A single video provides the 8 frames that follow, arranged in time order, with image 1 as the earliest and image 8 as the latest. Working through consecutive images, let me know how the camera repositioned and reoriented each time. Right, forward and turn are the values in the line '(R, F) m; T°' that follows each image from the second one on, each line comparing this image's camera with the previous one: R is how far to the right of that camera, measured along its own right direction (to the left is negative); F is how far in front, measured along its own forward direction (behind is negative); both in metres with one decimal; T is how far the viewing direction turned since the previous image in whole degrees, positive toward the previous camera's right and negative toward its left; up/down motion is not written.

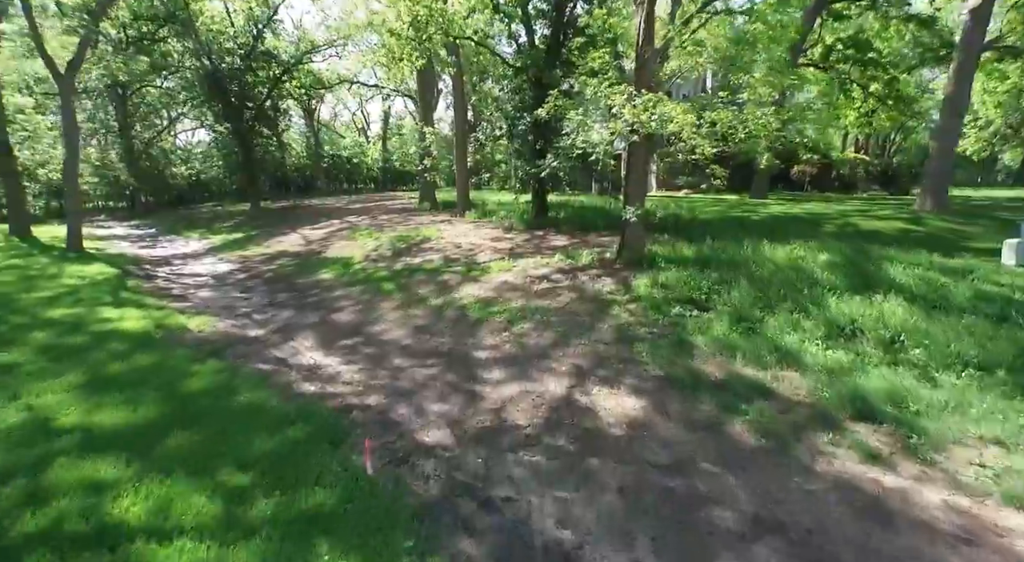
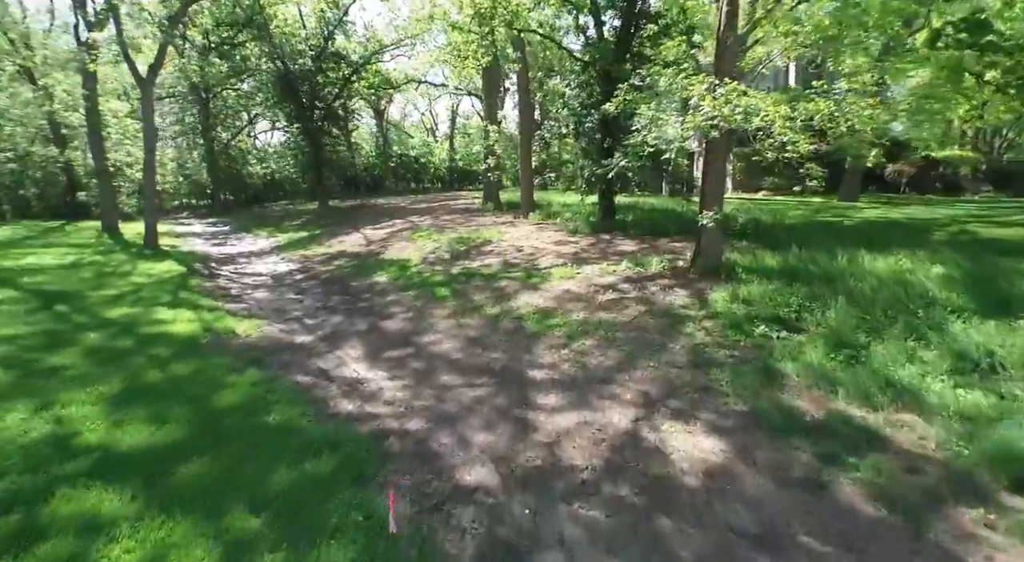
(0.0, +0.6) m; -7°
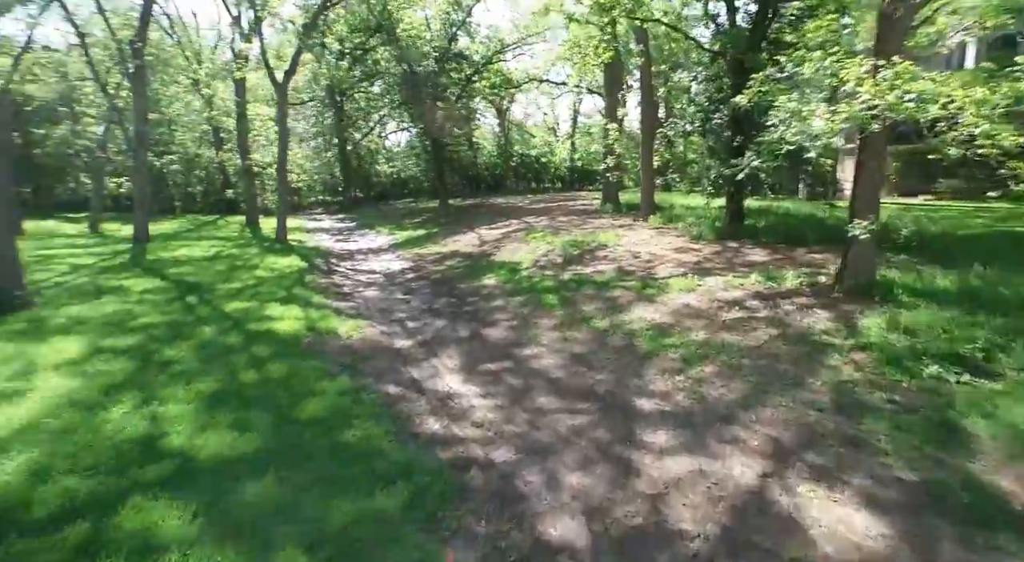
(+0.1, +0.6) m; -12°
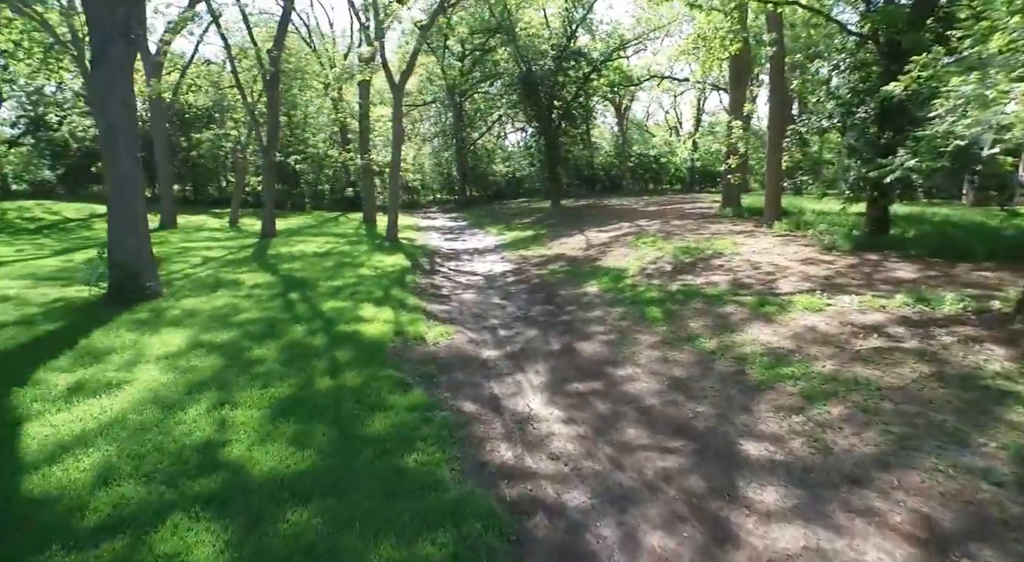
(+0.2, +0.5) m; -11°
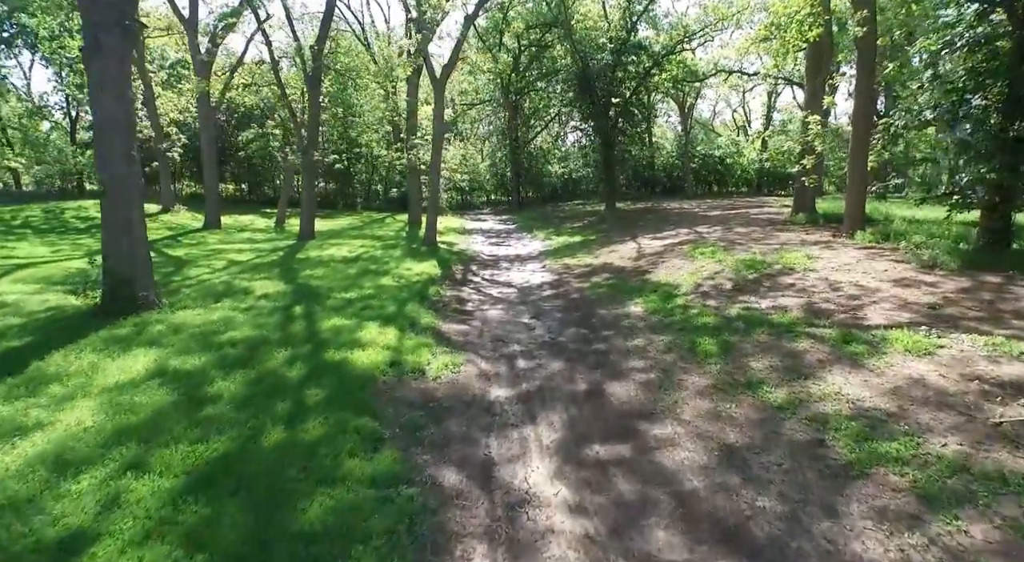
(+0.4, +1.2) m; -6°
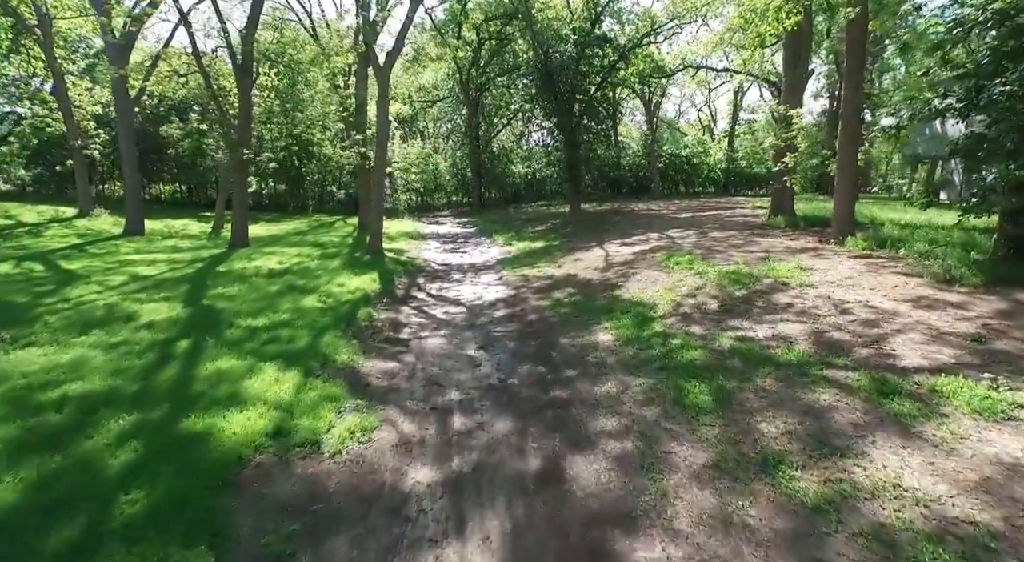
(+0.3, +1.5) m; +3°
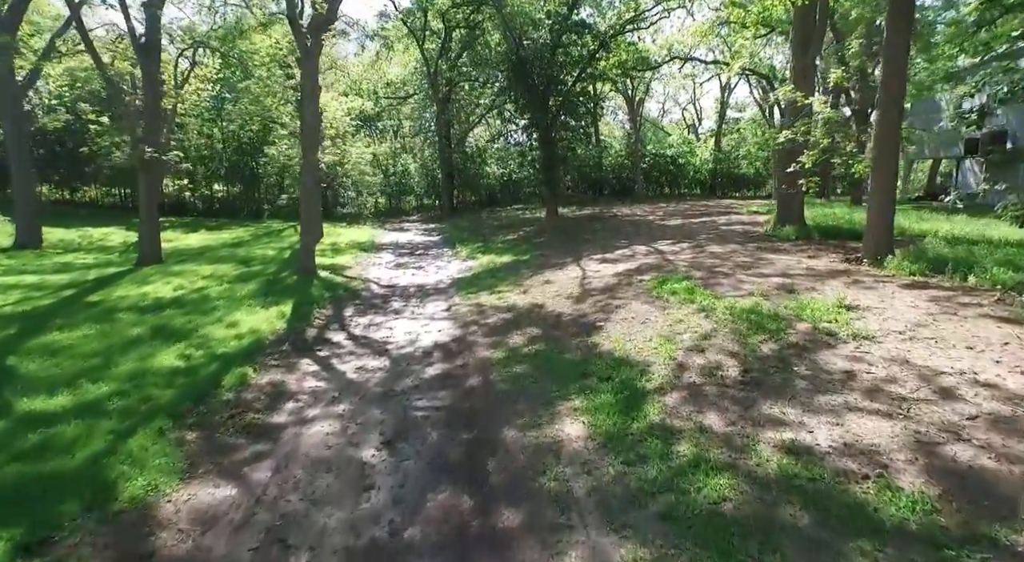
(+0.5, +2.3) m; +2°
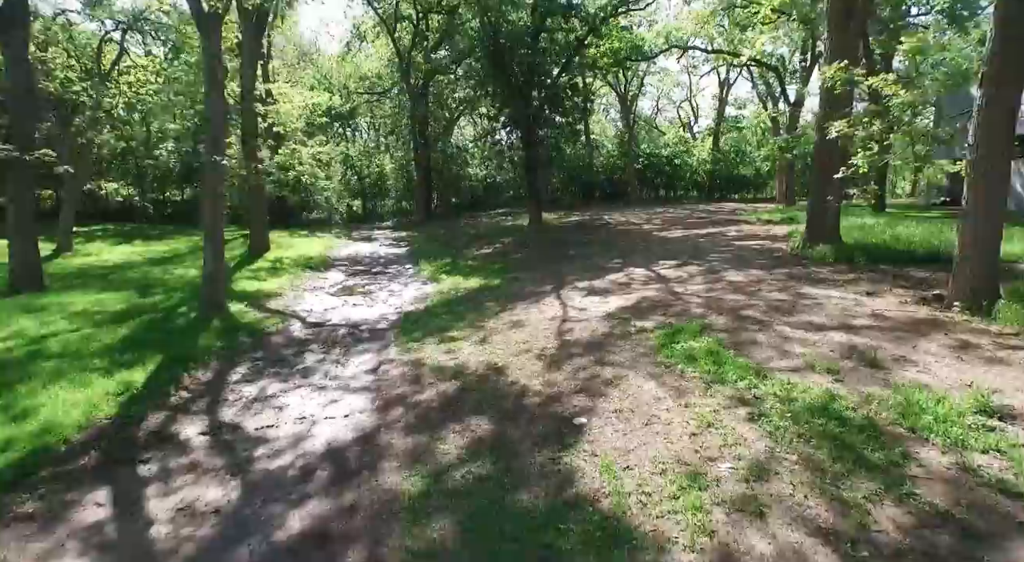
(+0.5, +2.5) m; +1°
